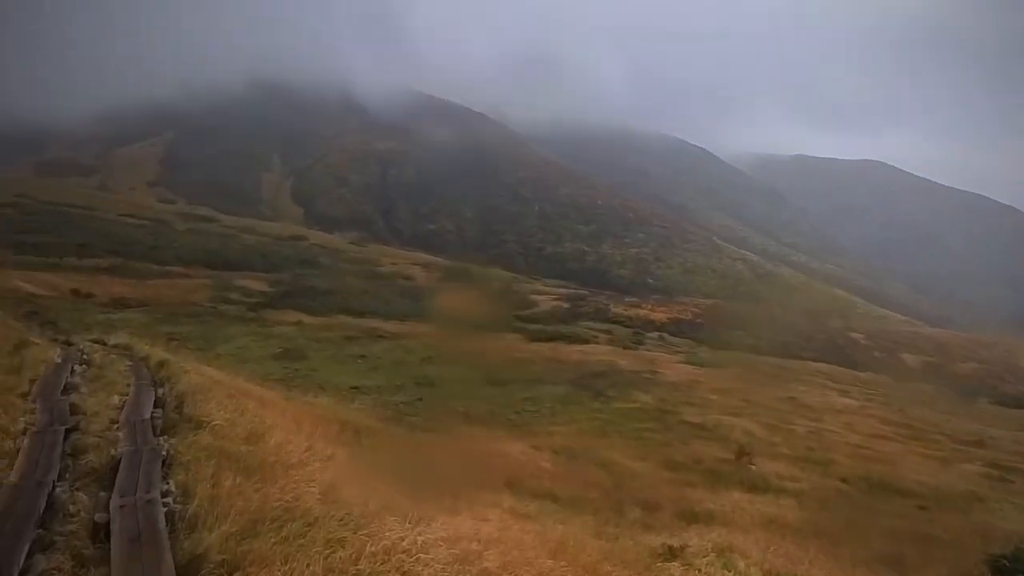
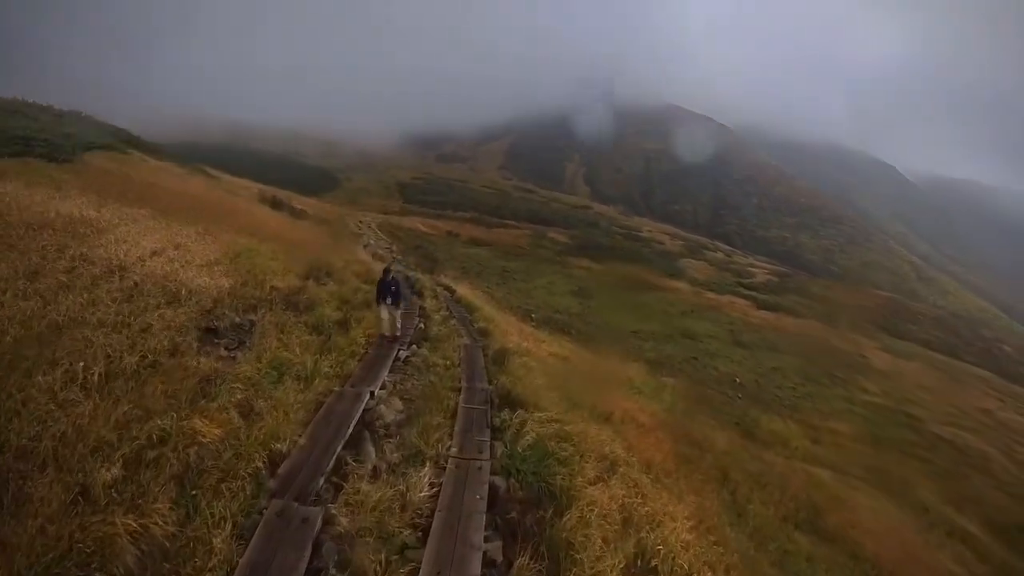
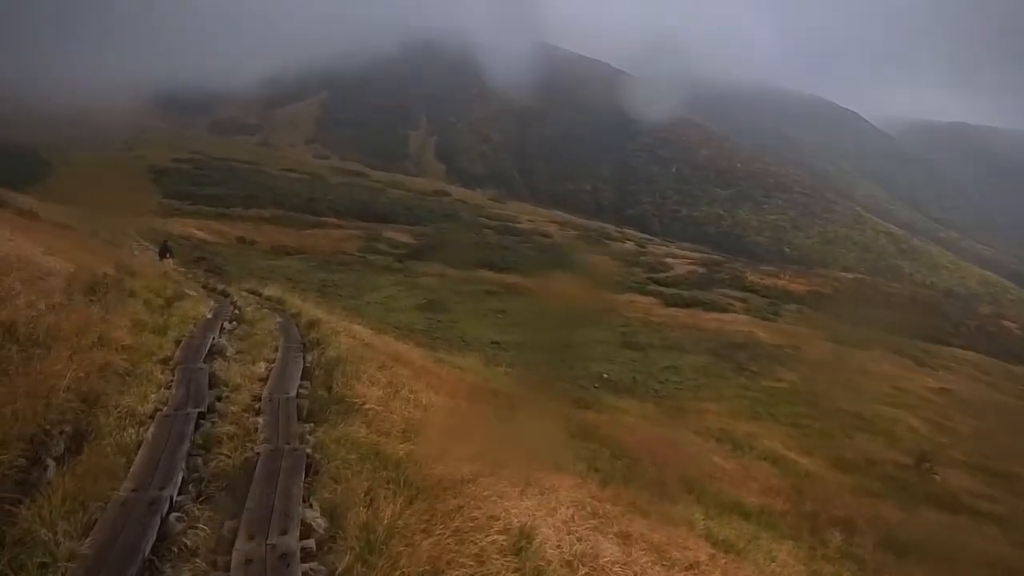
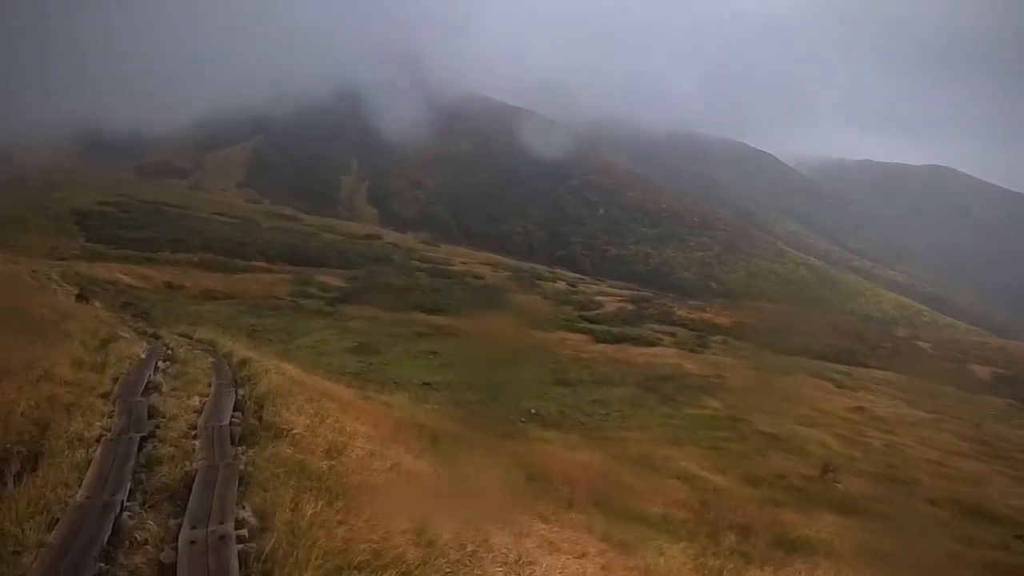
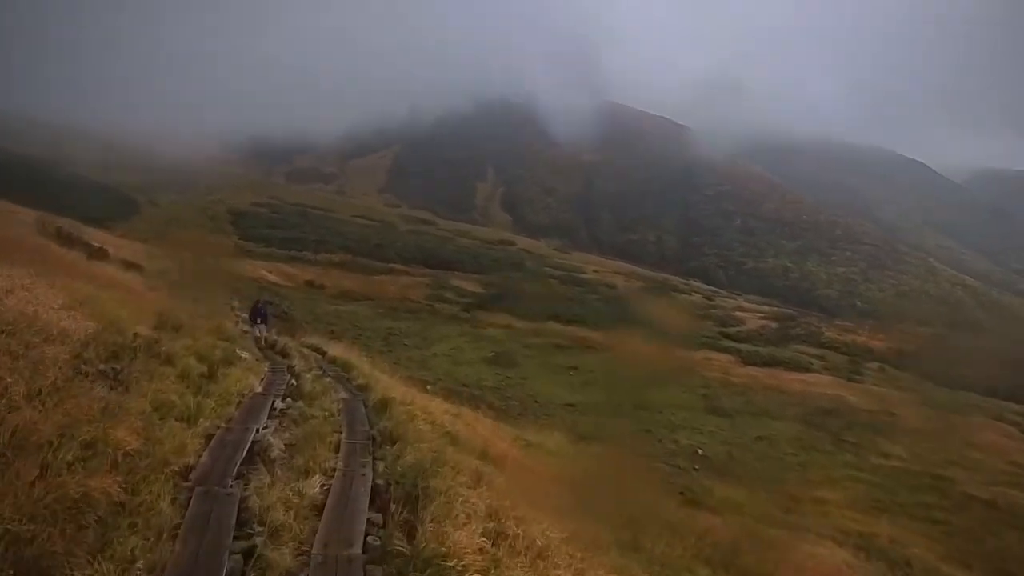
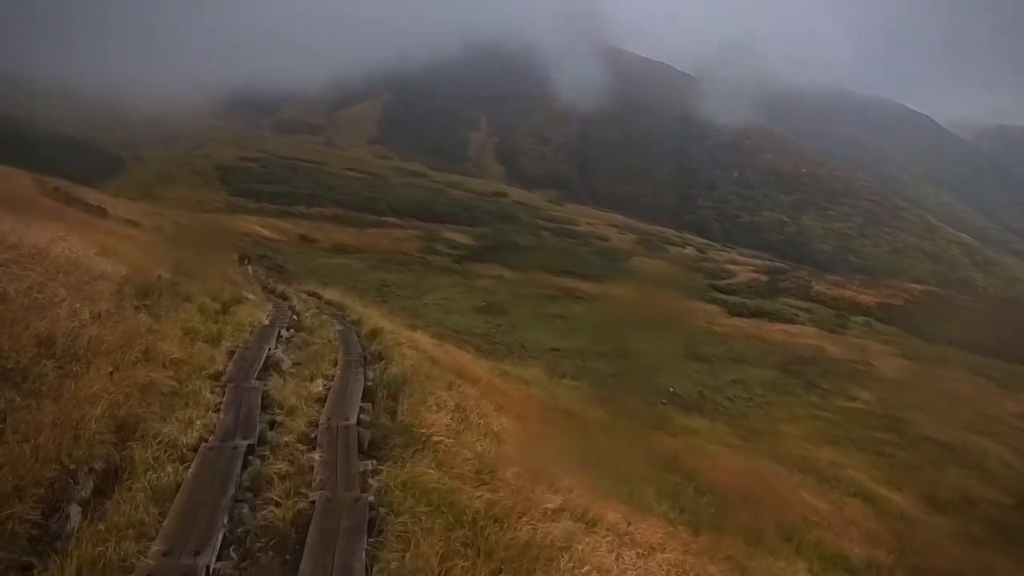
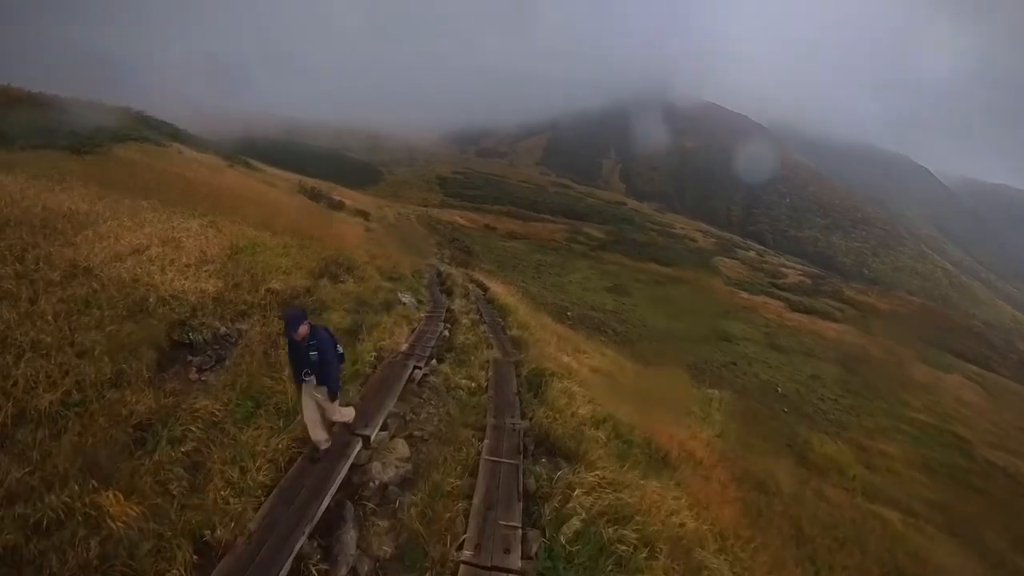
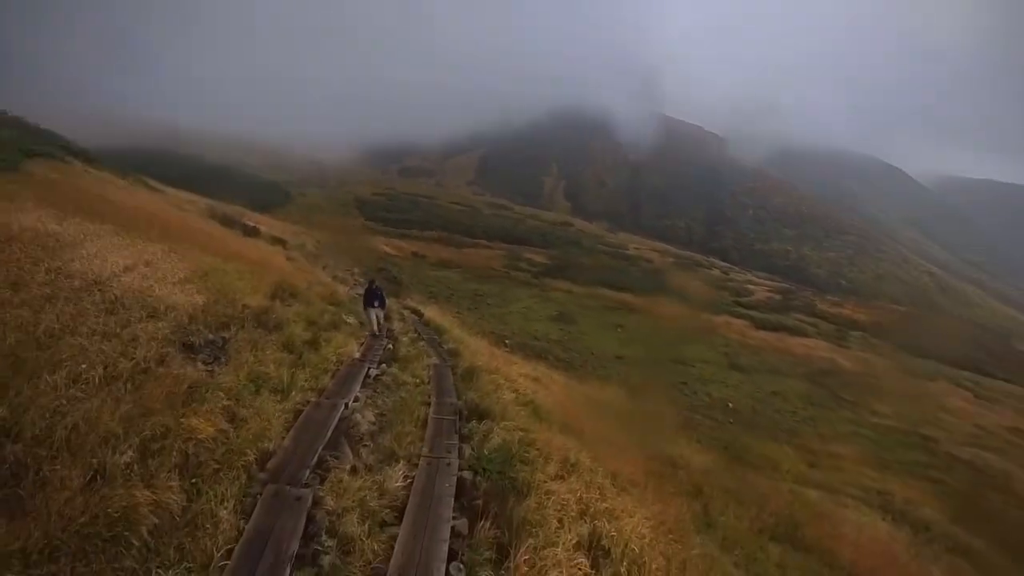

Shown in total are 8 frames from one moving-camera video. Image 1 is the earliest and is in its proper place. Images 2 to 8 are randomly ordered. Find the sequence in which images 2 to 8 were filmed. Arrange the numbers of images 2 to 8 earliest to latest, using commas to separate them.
4, 3, 6, 5, 8, 2, 7
